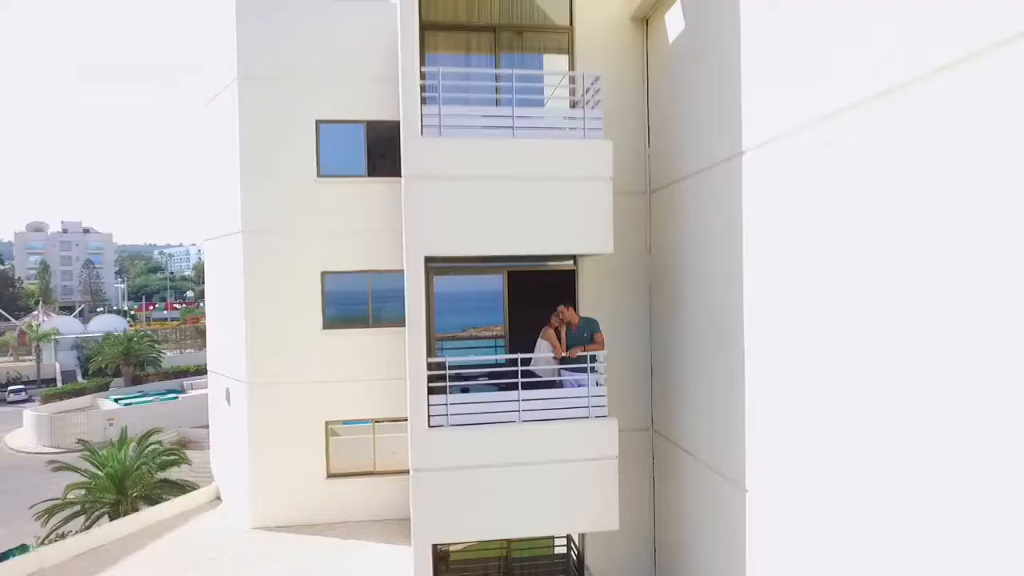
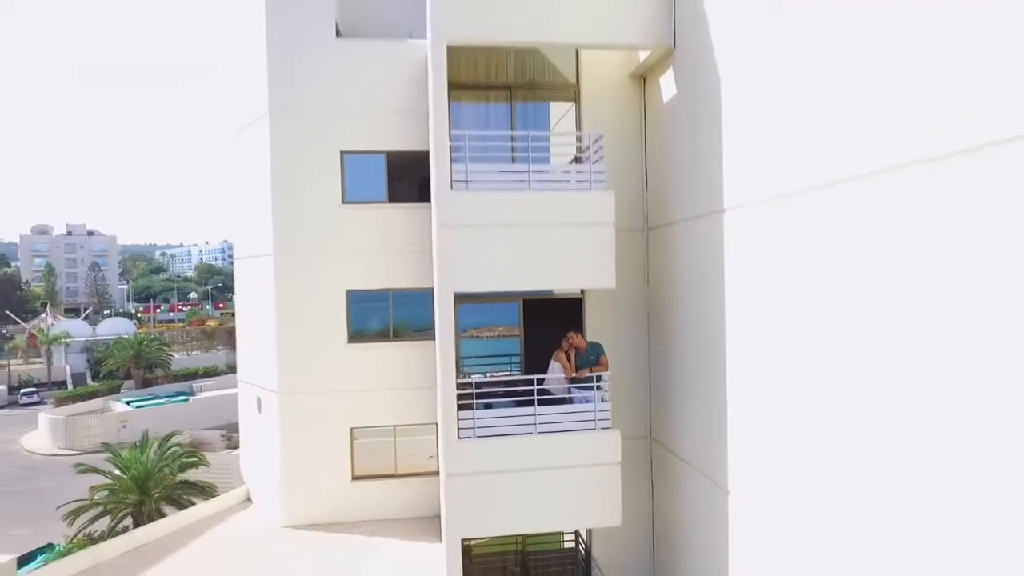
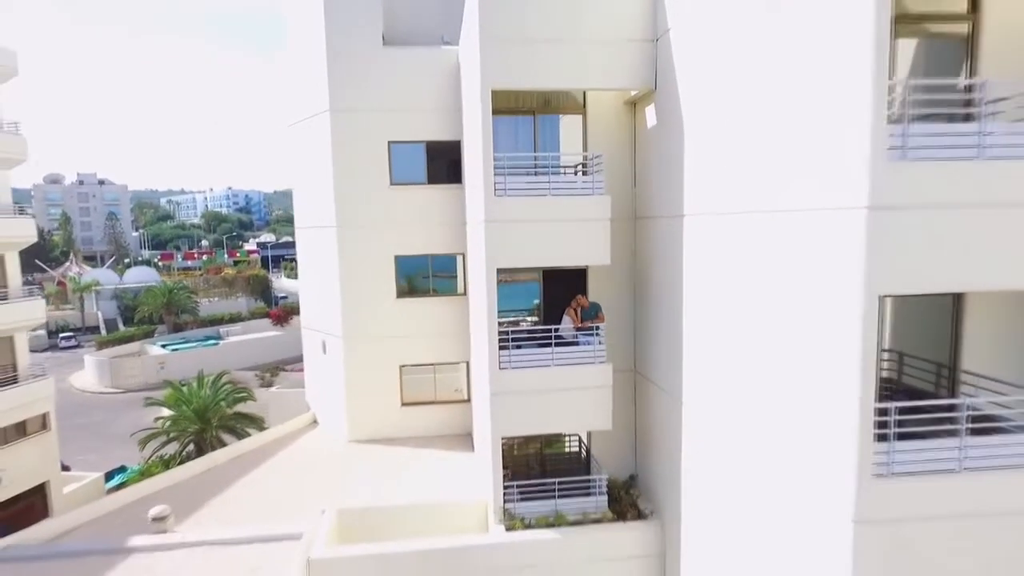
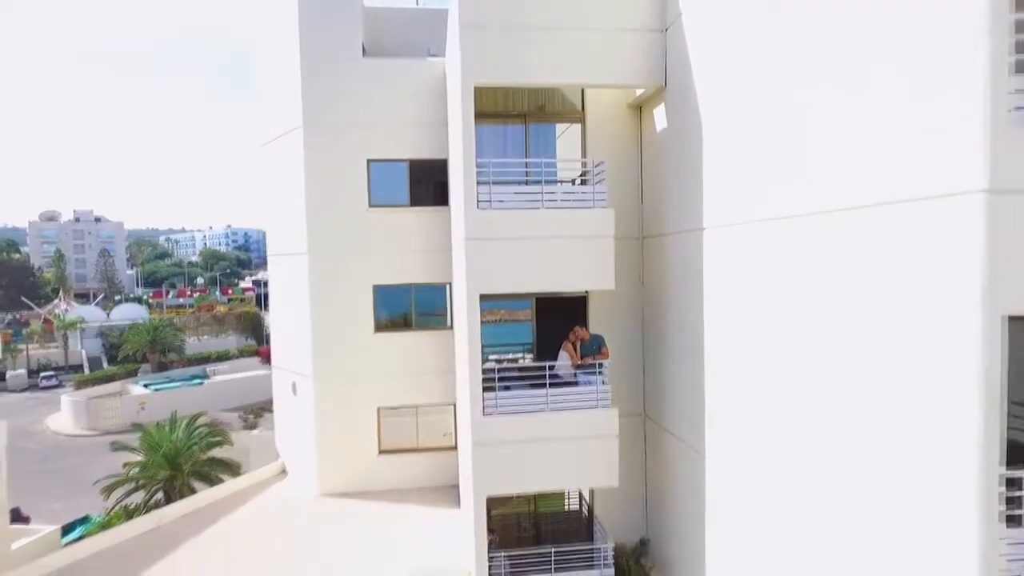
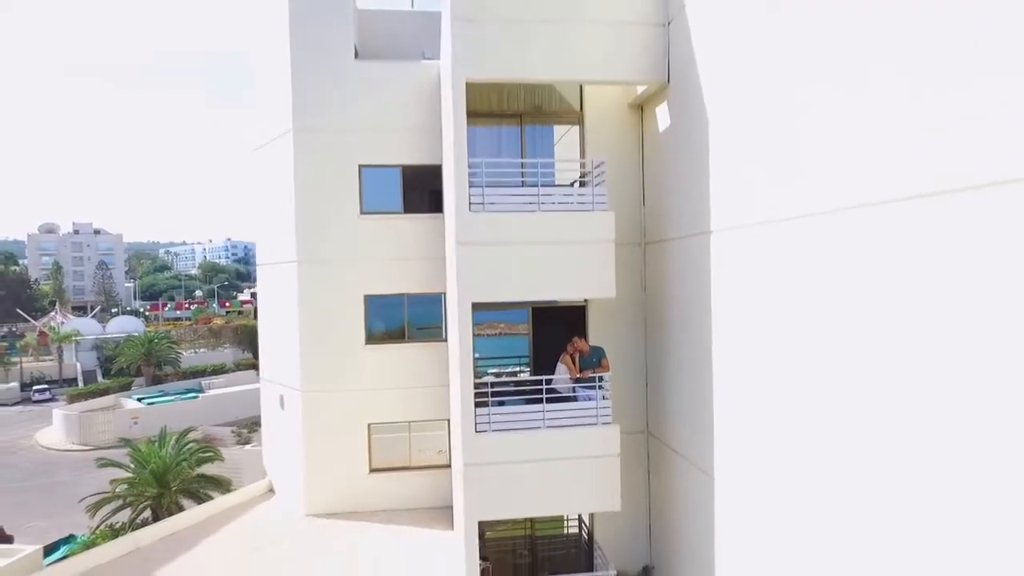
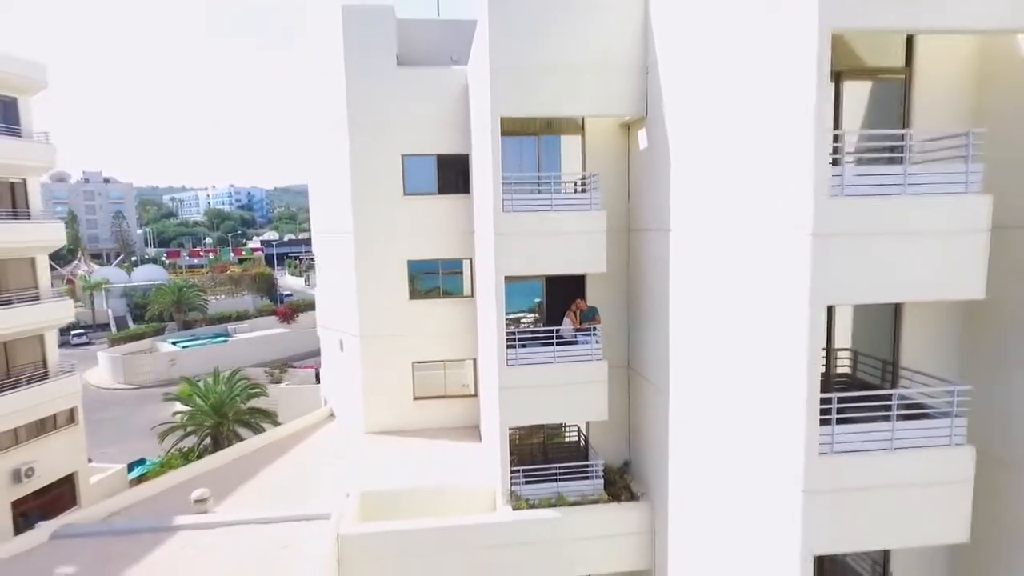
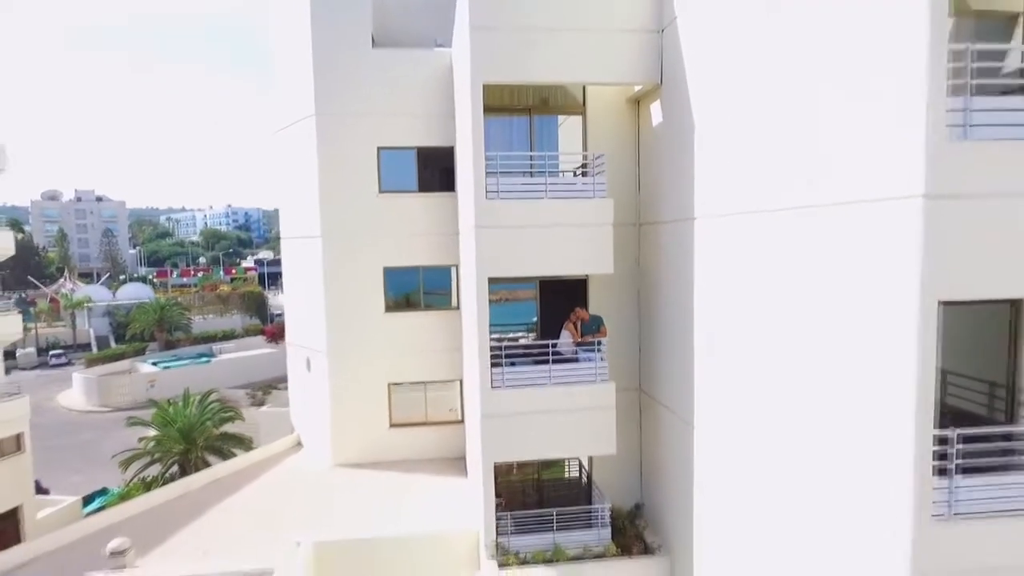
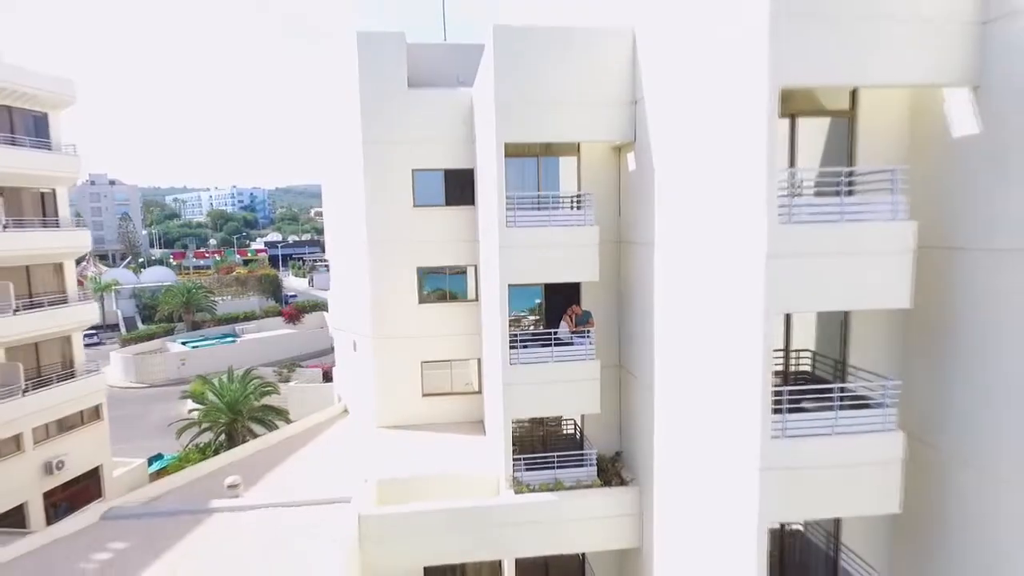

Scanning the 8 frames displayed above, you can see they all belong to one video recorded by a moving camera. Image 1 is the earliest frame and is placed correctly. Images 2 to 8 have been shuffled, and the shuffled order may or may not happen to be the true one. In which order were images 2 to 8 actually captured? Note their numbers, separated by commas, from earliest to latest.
2, 5, 4, 7, 3, 6, 8
